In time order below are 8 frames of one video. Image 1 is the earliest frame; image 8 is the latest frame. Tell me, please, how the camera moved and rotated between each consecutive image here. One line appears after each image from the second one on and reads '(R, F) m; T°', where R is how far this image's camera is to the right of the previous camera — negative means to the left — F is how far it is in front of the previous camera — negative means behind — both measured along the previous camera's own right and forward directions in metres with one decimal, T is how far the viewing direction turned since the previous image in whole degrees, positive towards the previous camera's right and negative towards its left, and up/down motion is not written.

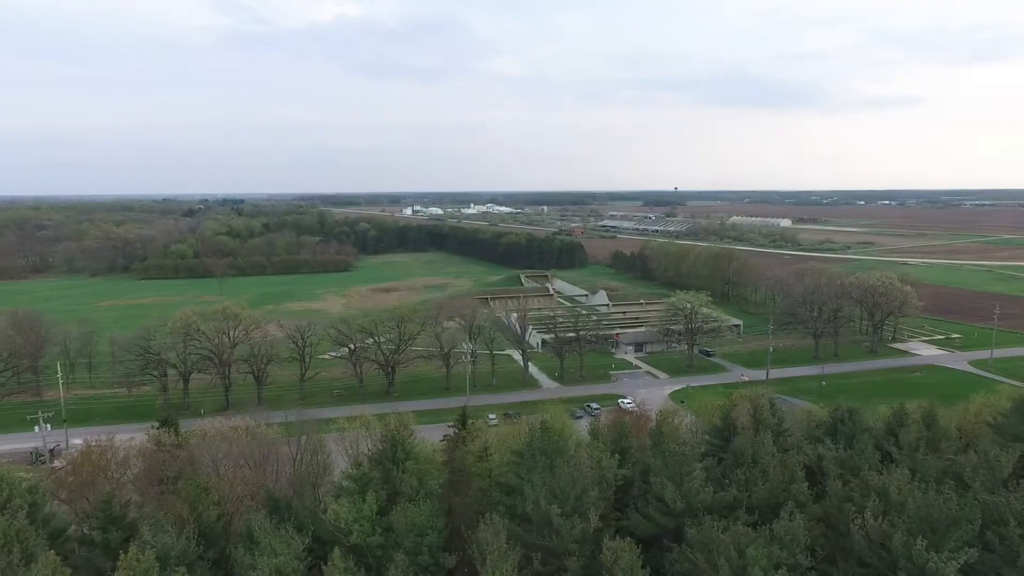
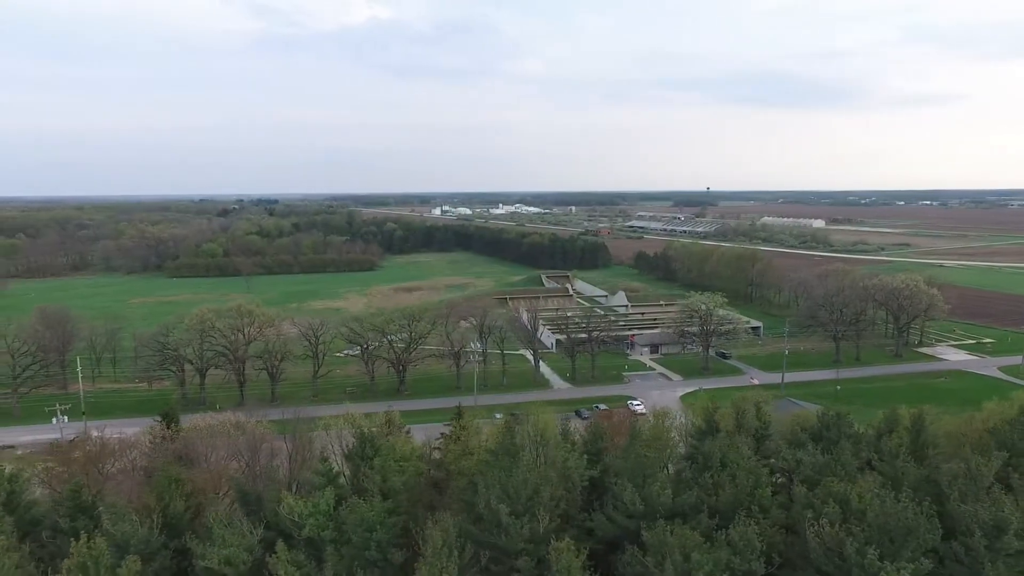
(+1.1, 0.0) m; -3°
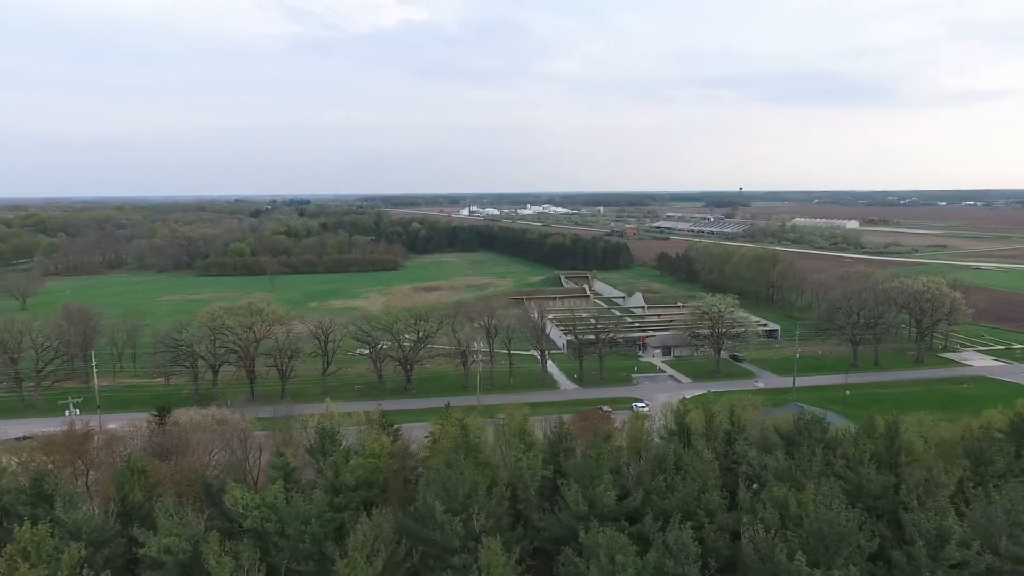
(+1.3, 0.0) m; -3°
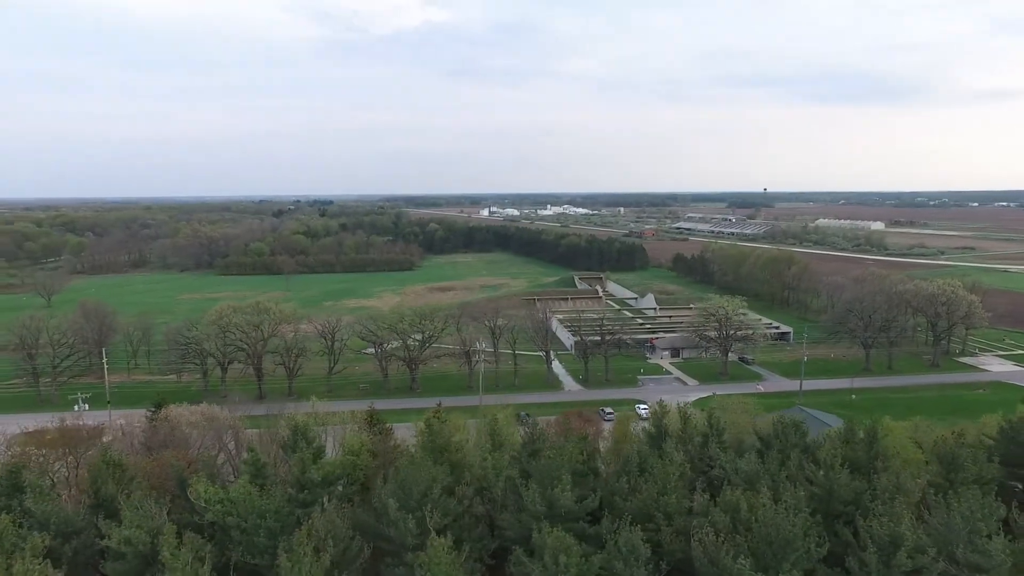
(+0.9, 0.0) m; -2°
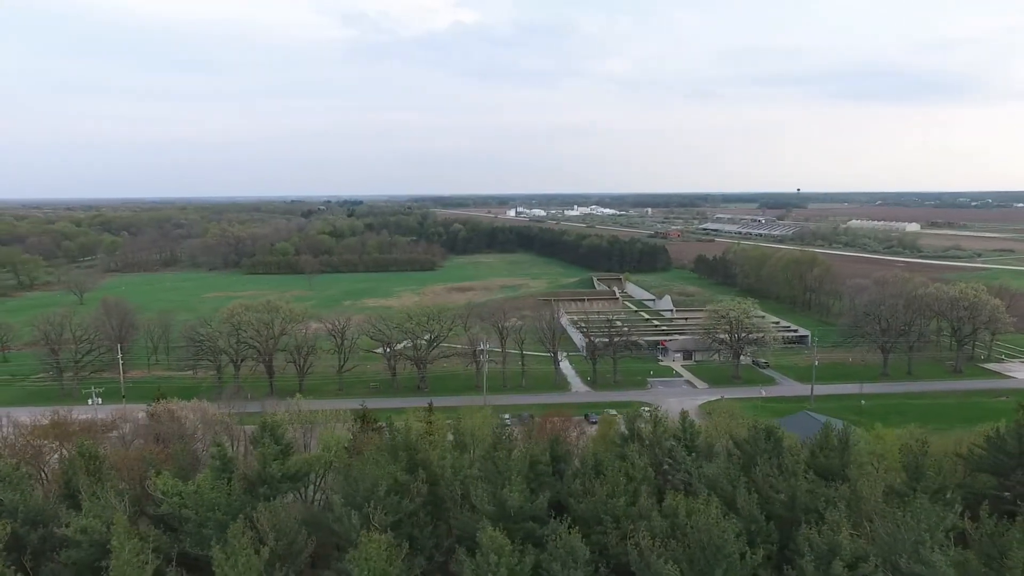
(+1.2, 0.0) m; -3°
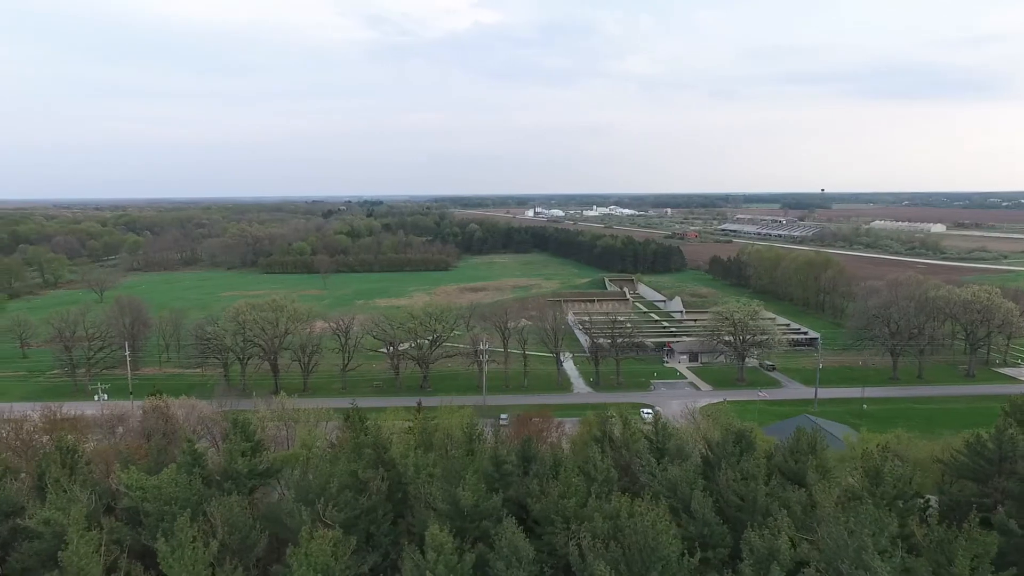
(+1.0, -0.1) m; -2°
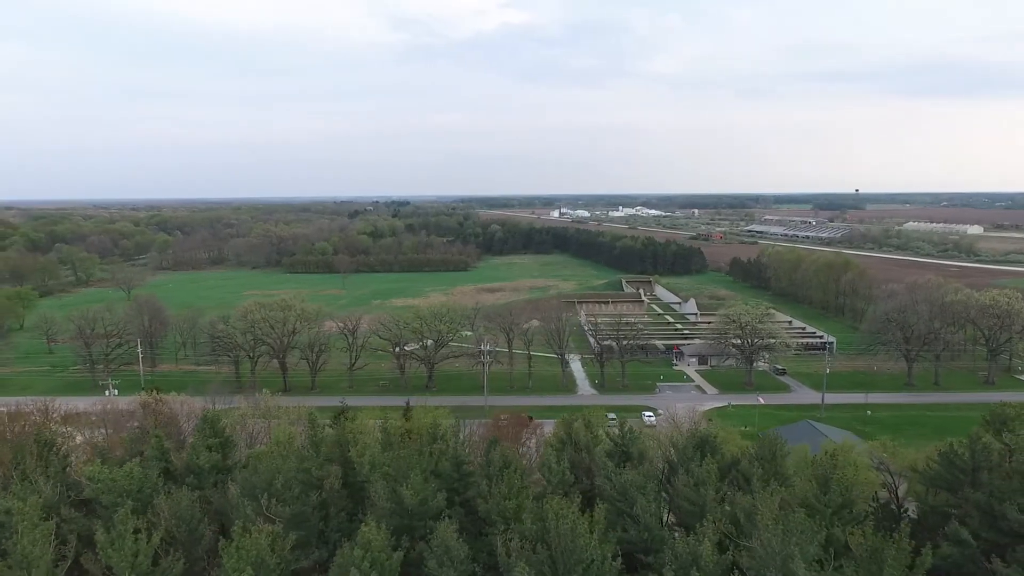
(+1.3, -0.1) m; -2°
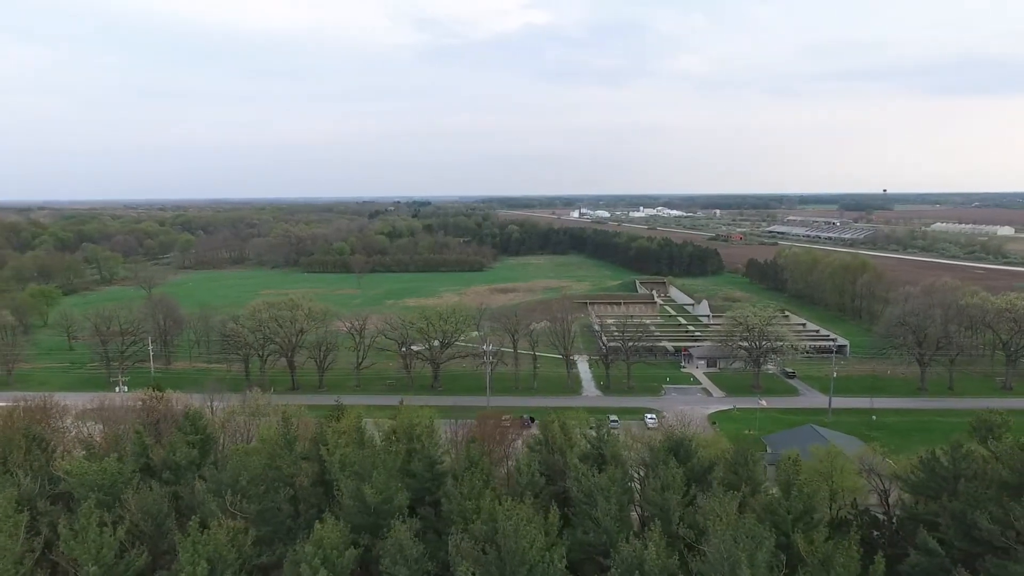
(+0.9, -0.1) m; -2°
